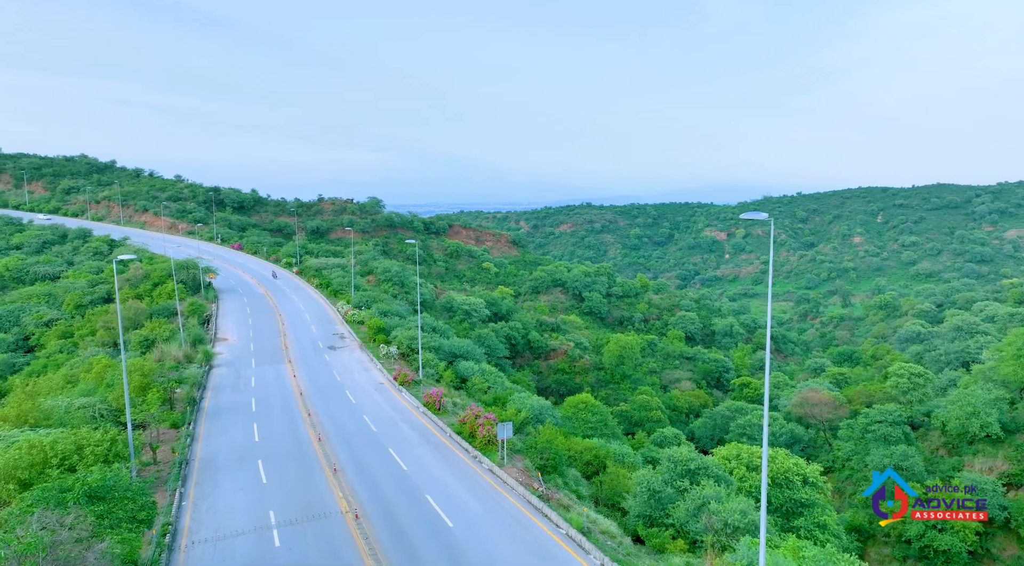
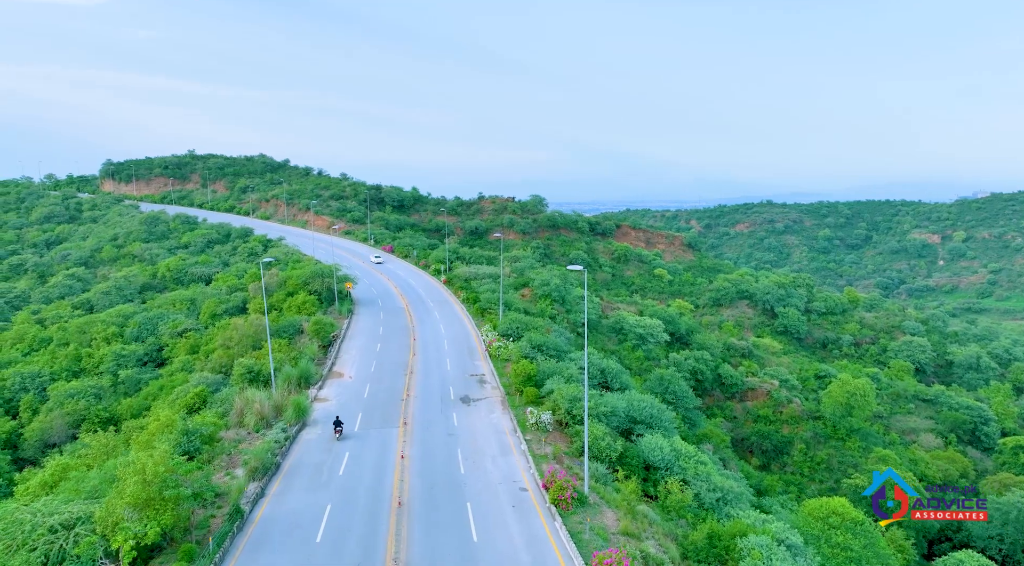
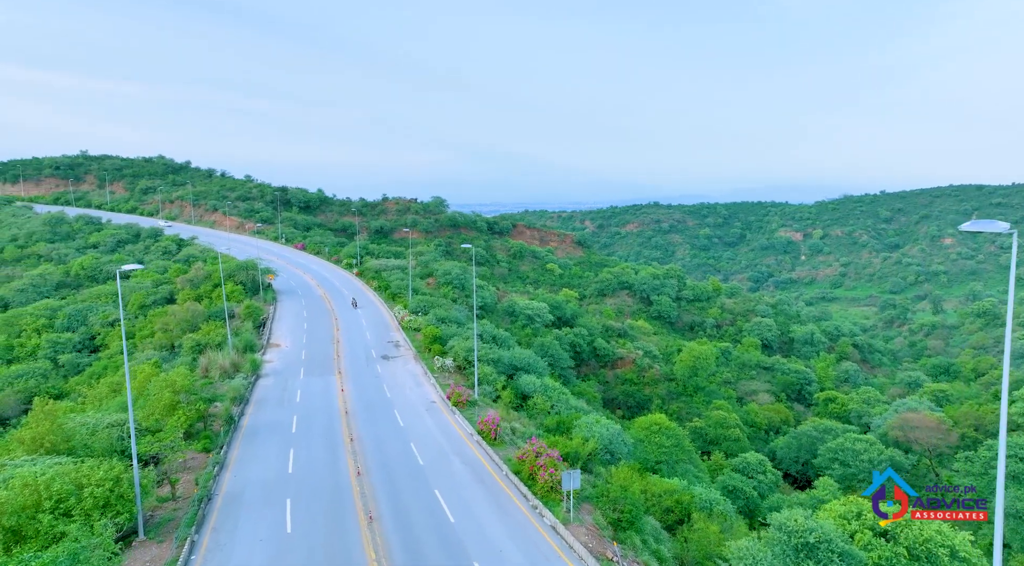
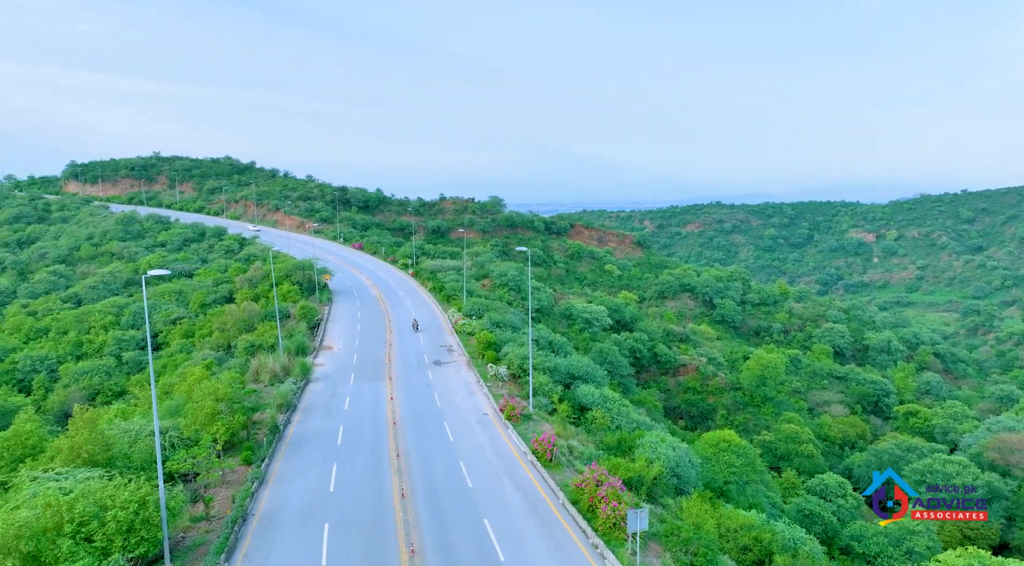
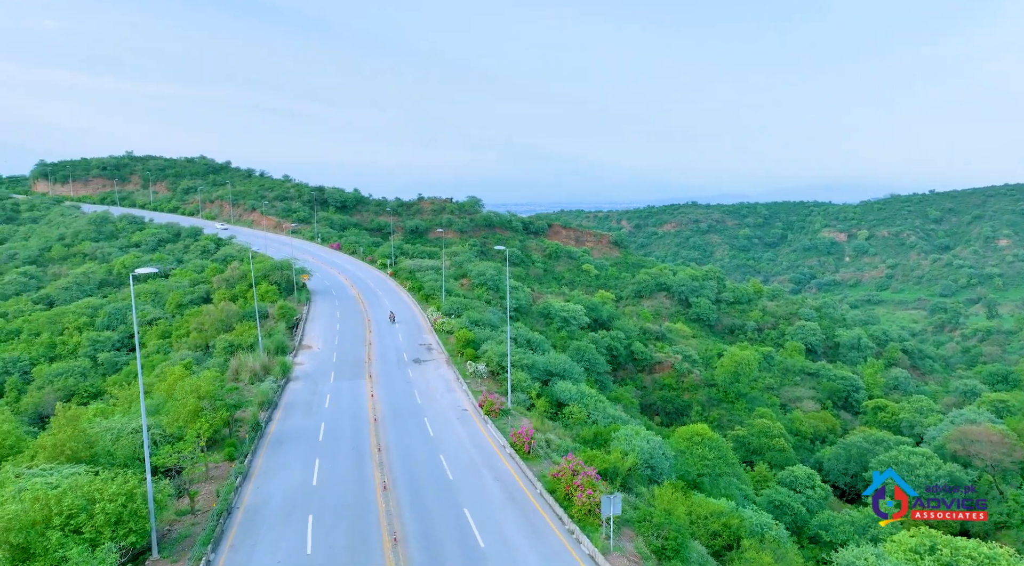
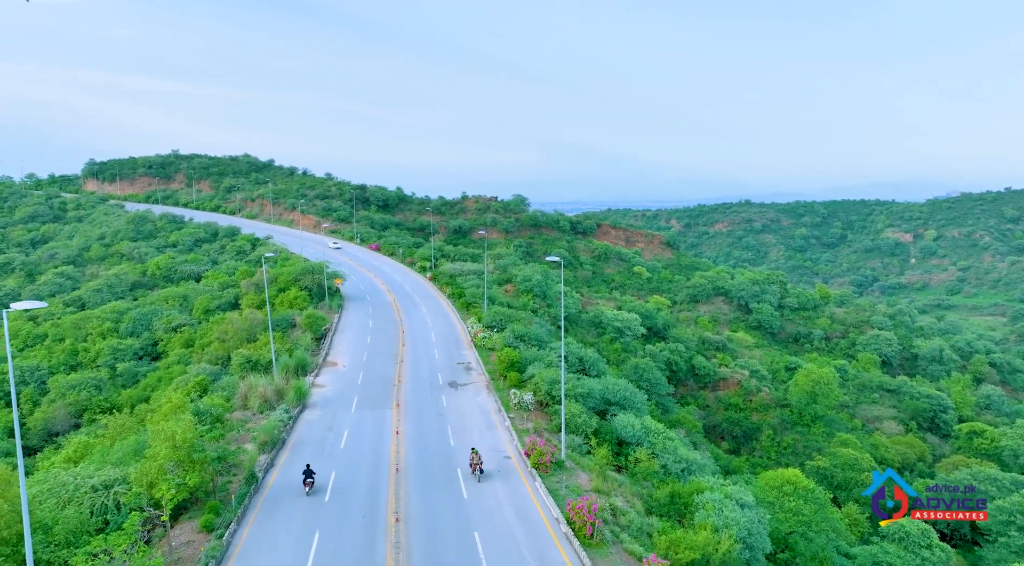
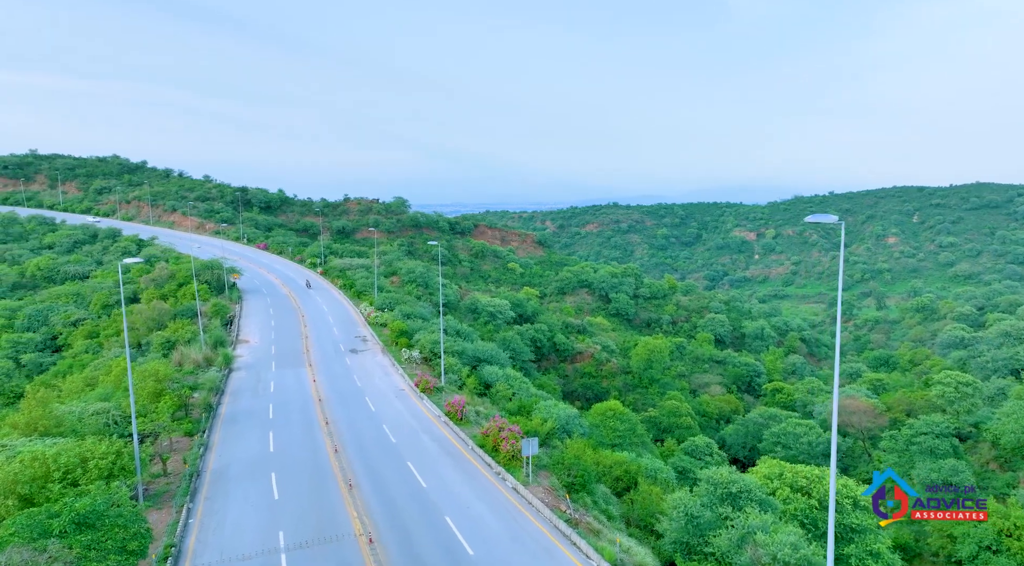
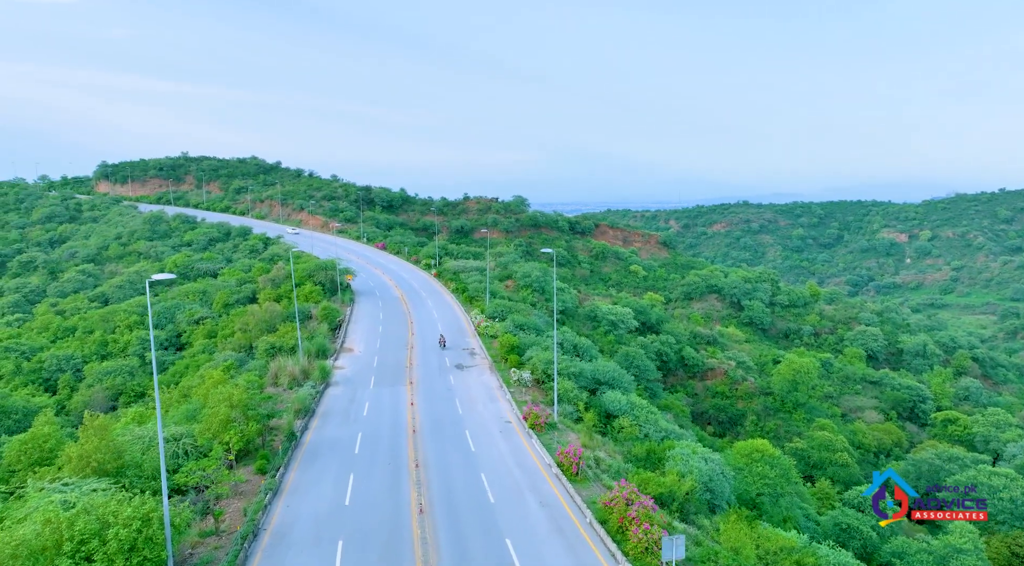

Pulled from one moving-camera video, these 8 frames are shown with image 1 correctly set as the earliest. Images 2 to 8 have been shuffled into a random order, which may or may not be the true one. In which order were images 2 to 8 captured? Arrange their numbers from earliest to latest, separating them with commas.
7, 3, 5, 4, 8, 6, 2
